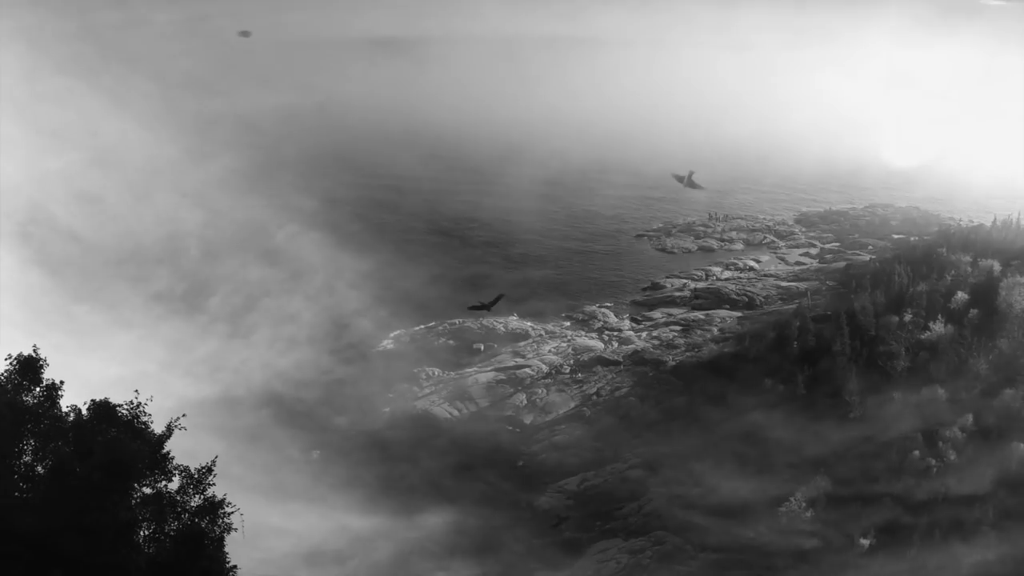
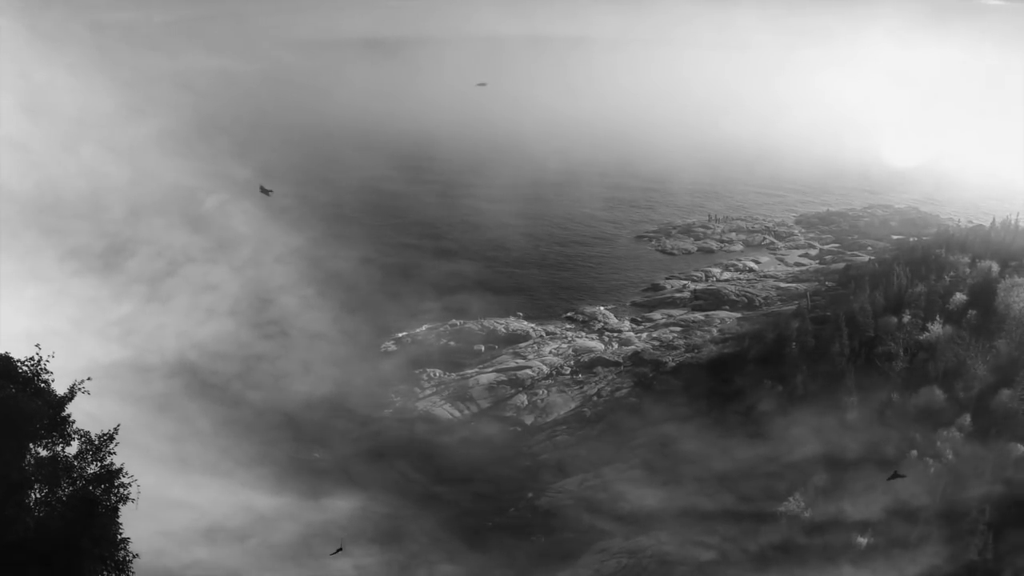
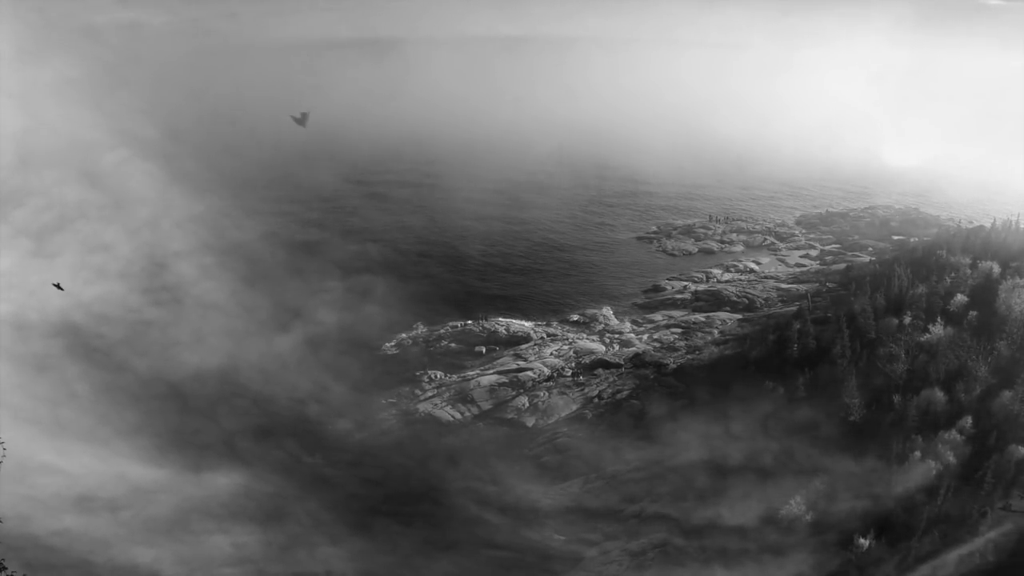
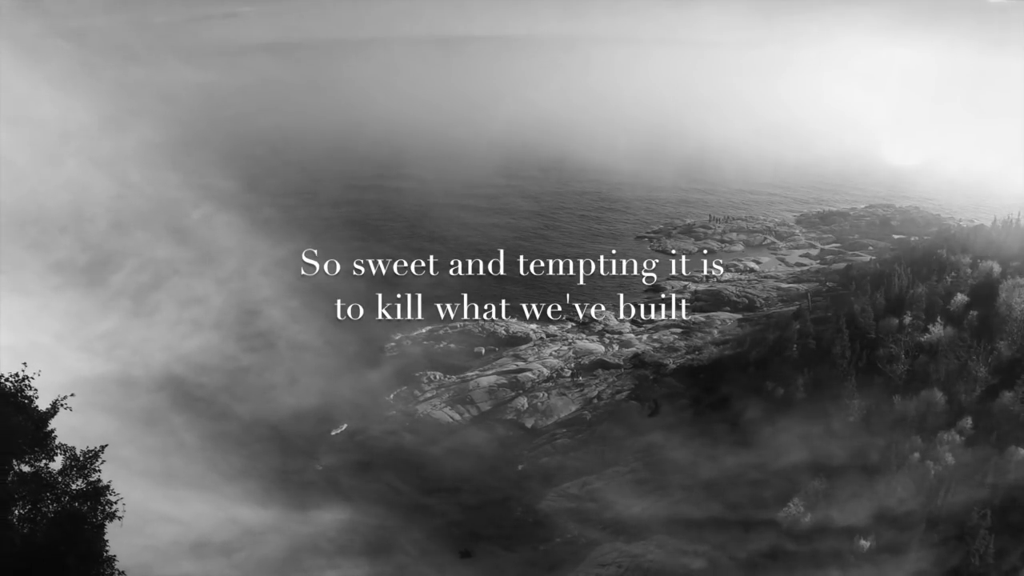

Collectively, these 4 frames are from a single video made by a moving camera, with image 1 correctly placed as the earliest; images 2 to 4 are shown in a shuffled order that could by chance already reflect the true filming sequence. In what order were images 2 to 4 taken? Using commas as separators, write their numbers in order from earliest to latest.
2, 3, 4
